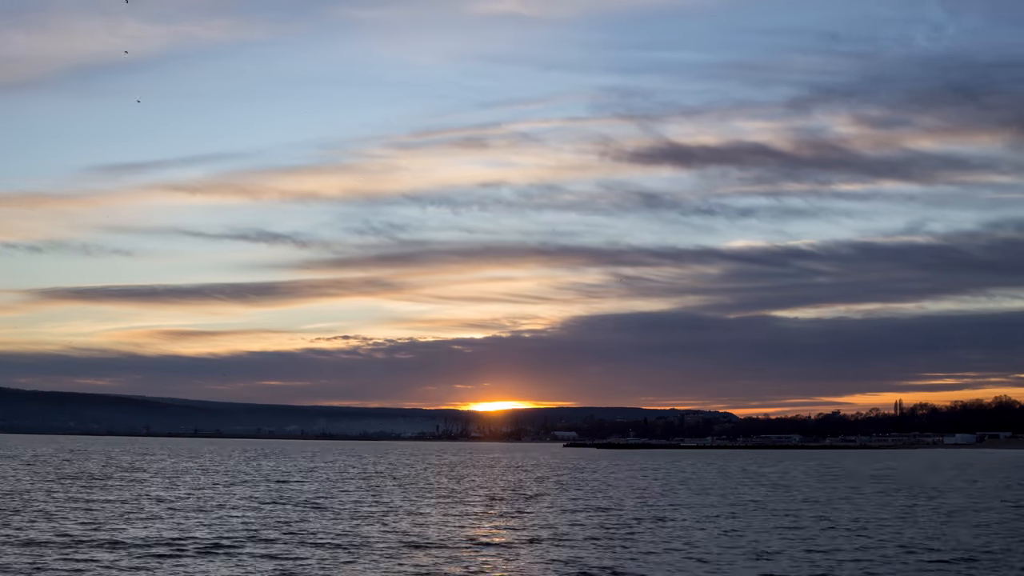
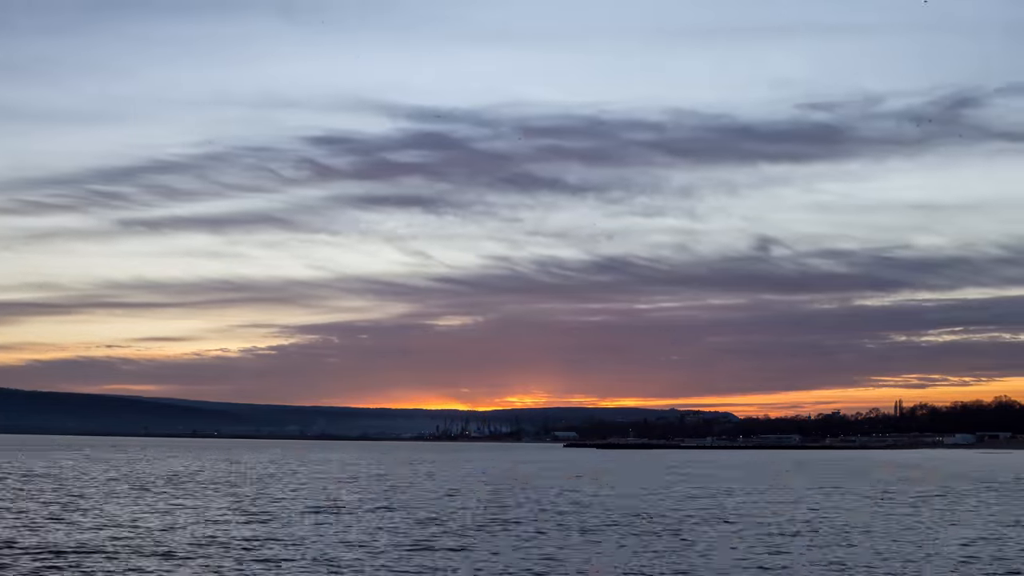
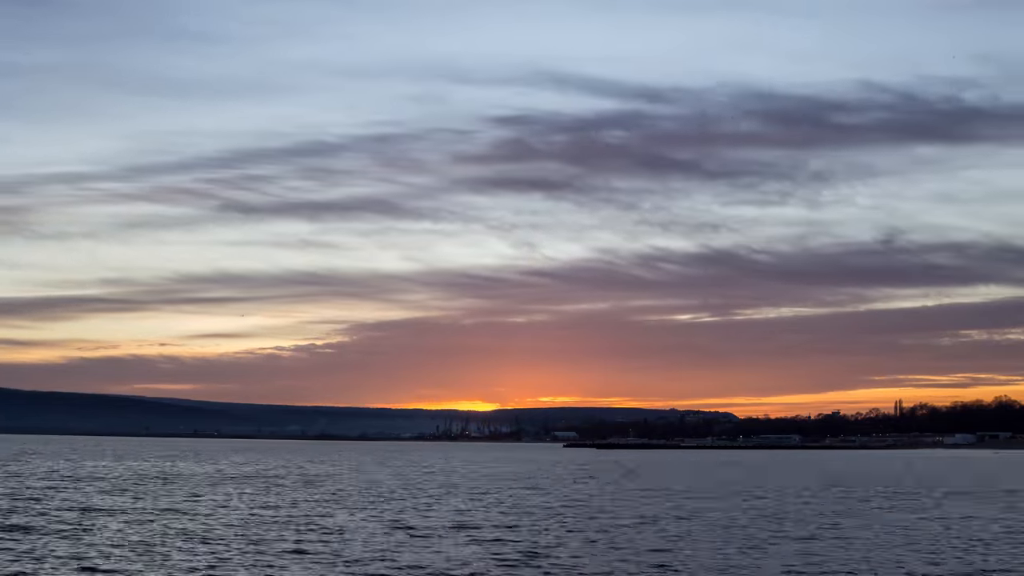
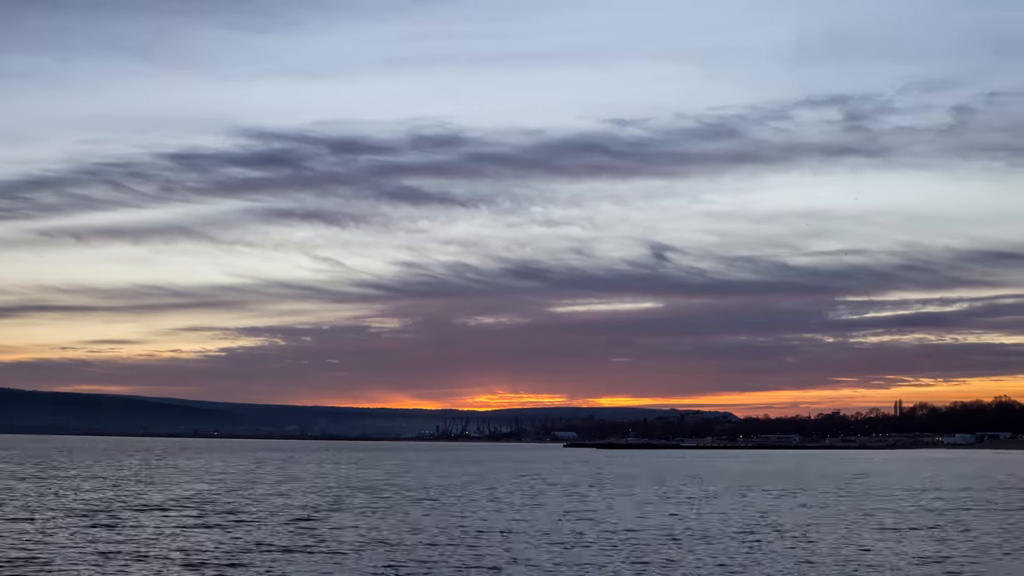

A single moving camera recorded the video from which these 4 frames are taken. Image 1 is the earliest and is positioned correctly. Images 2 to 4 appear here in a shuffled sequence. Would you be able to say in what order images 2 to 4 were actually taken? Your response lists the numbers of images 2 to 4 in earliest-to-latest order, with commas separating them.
3, 2, 4
